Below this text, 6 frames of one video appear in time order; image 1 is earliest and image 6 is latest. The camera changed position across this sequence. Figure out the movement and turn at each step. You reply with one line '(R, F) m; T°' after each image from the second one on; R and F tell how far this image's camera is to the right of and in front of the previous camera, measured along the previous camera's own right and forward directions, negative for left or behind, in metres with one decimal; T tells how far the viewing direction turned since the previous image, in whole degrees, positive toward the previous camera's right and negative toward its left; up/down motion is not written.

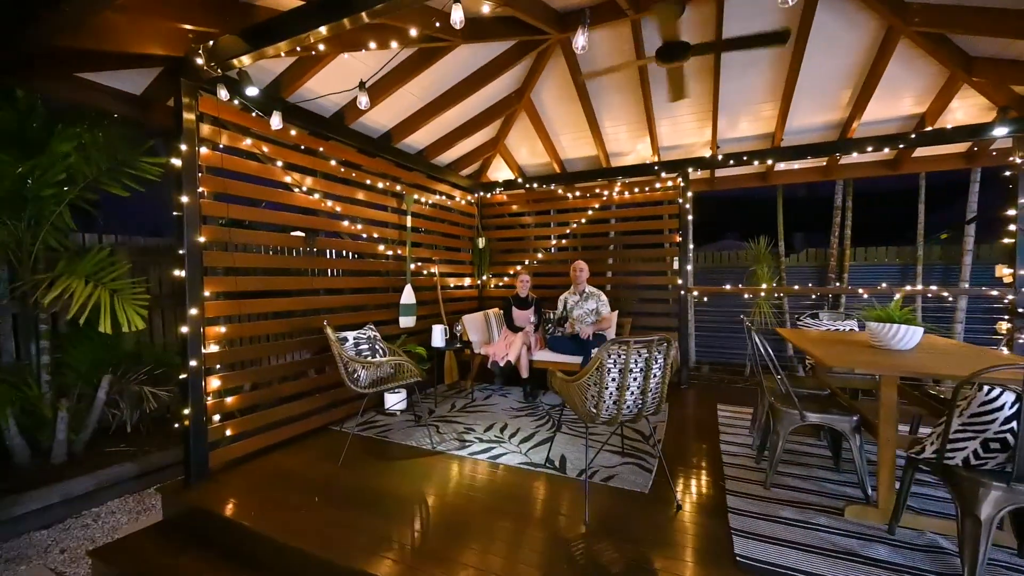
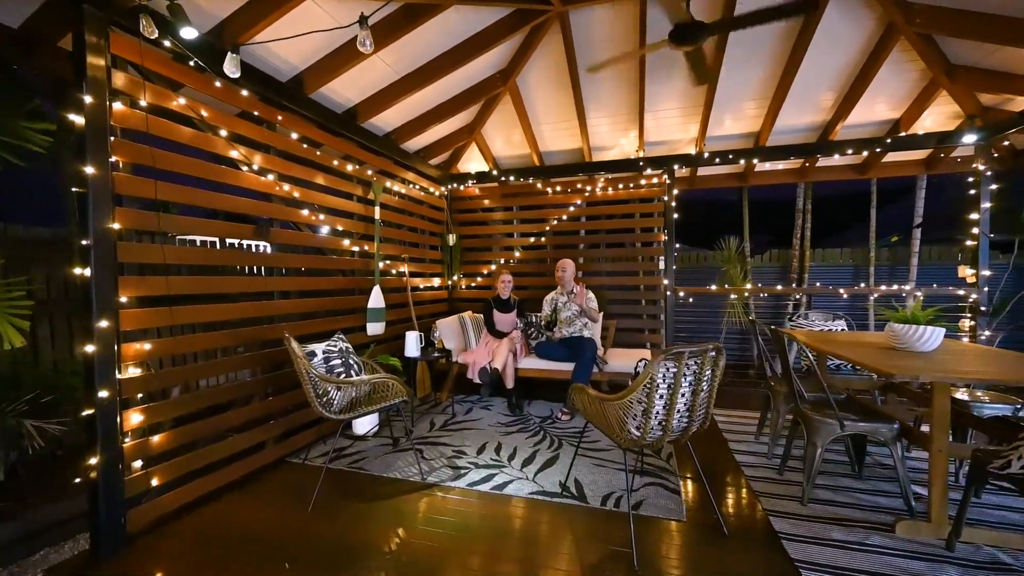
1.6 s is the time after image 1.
(-0.4, +0.4) m; +8°
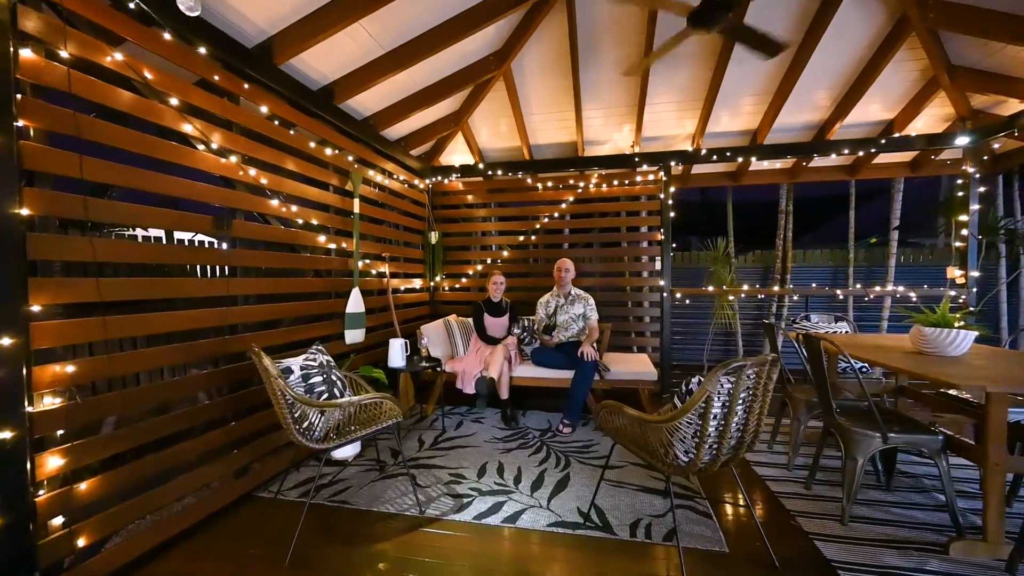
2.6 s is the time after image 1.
(-0.3, +0.3) m; +5°
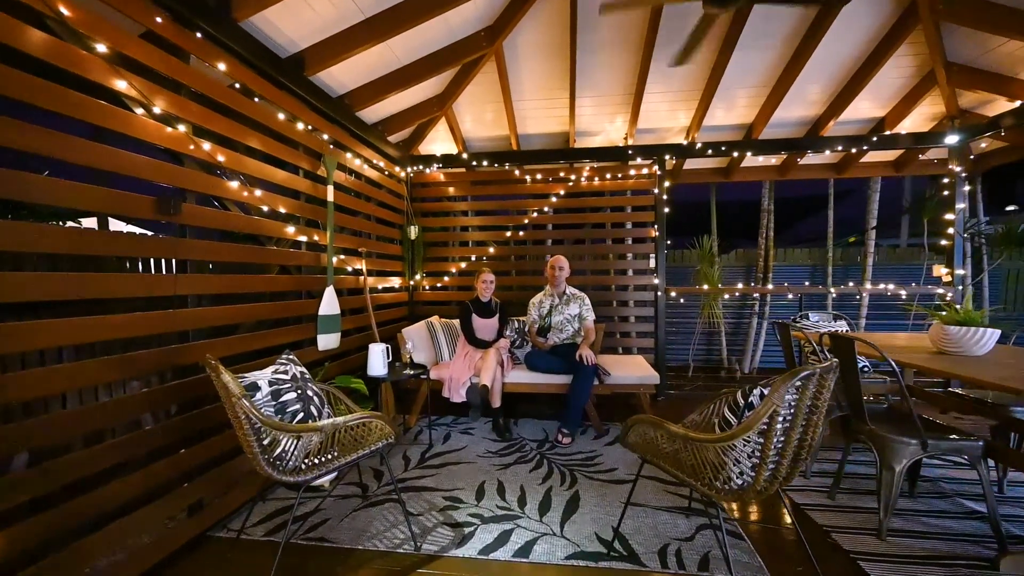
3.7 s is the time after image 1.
(-0.2, +0.3) m; +5°
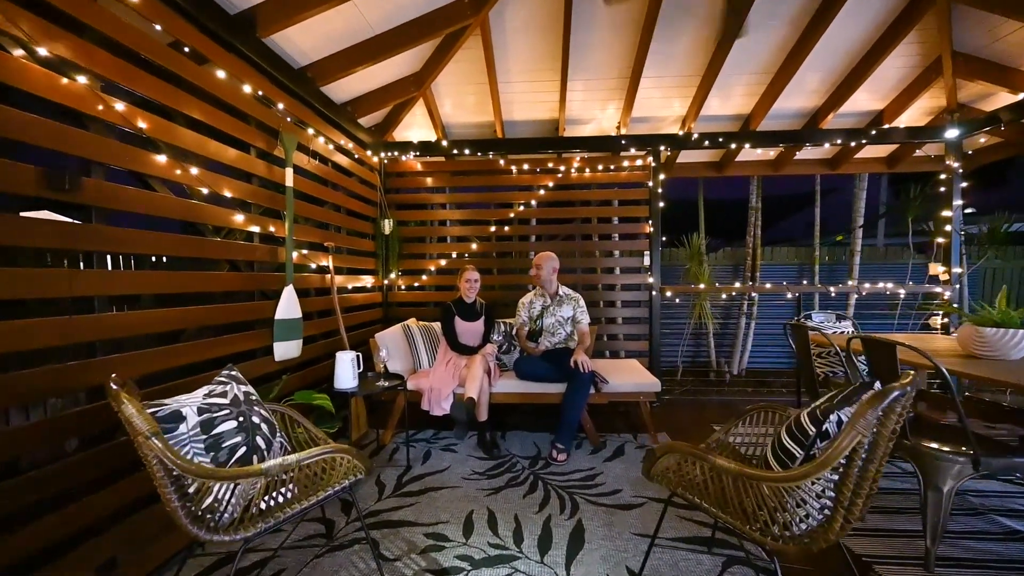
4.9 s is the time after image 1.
(-0.1, +0.3) m; +3°
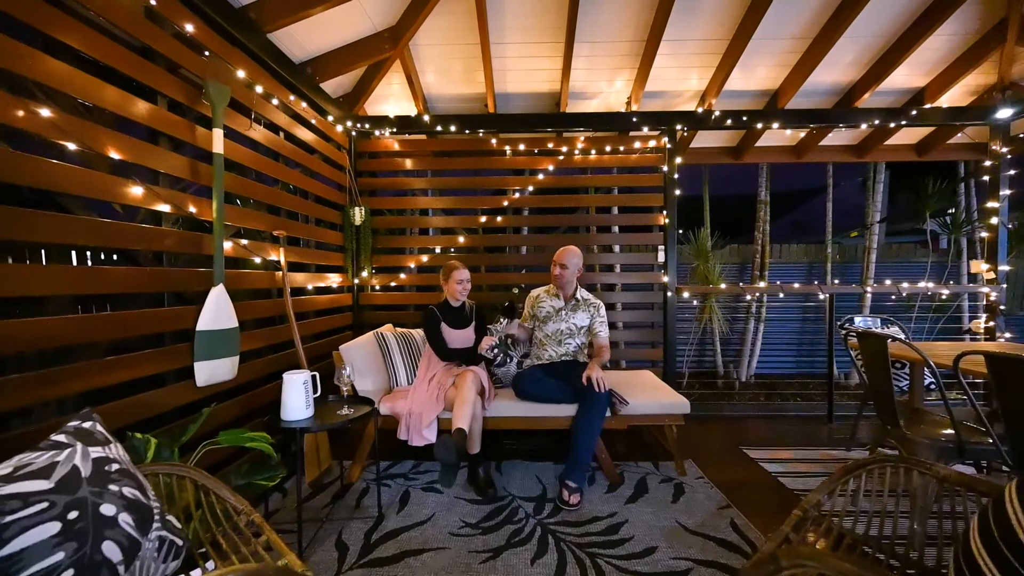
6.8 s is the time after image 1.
(-0.1, +0.6) m; +3°
